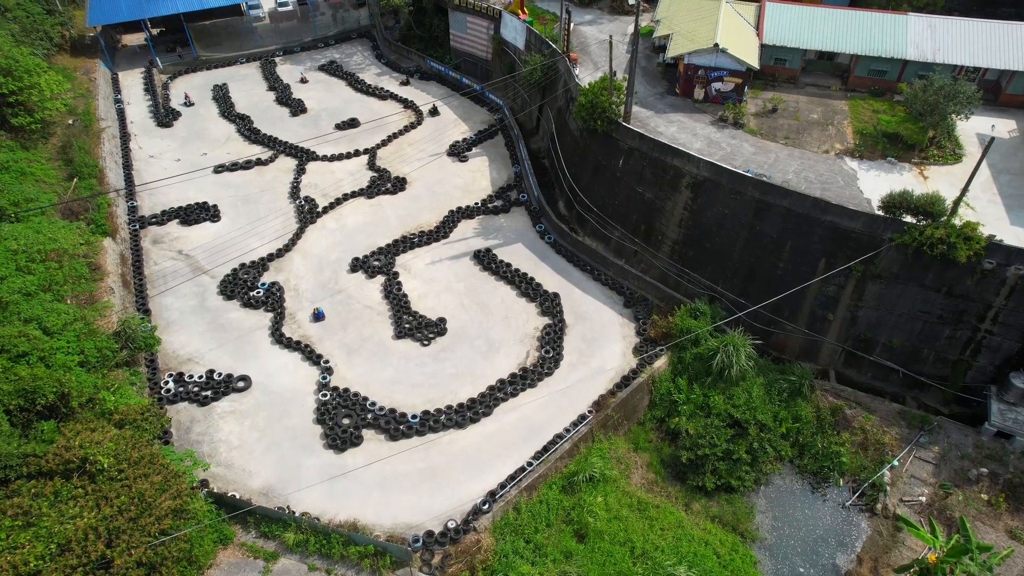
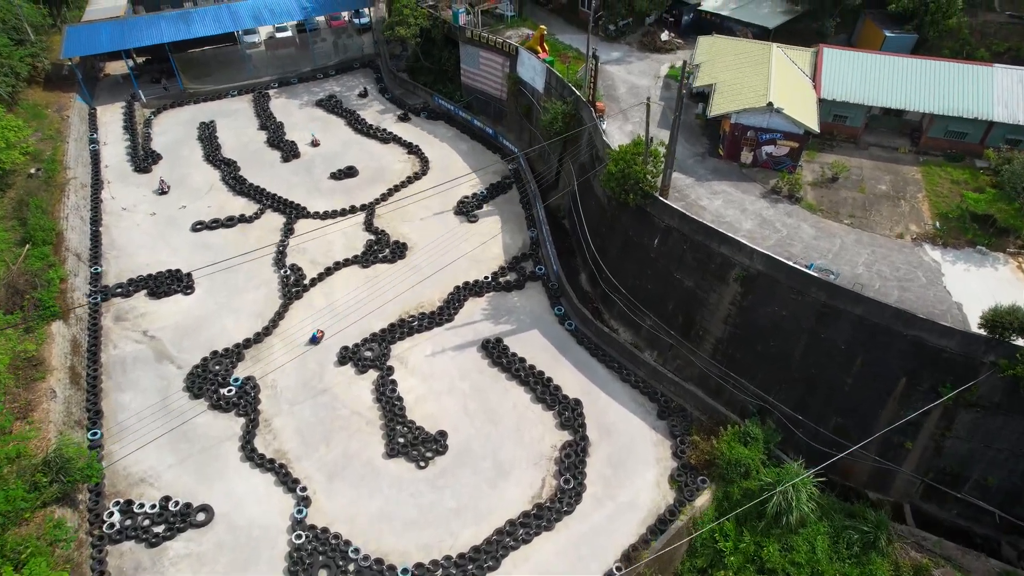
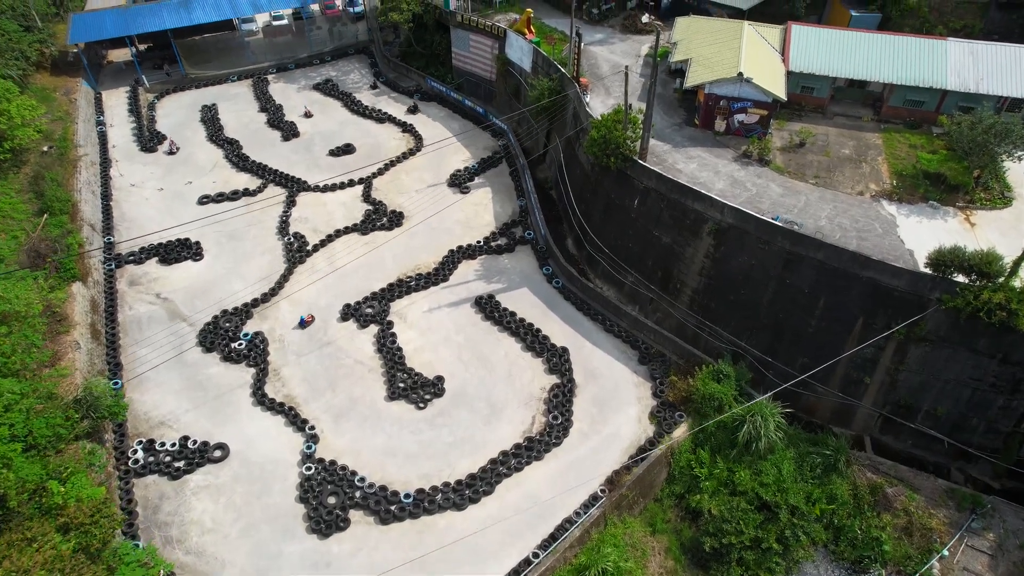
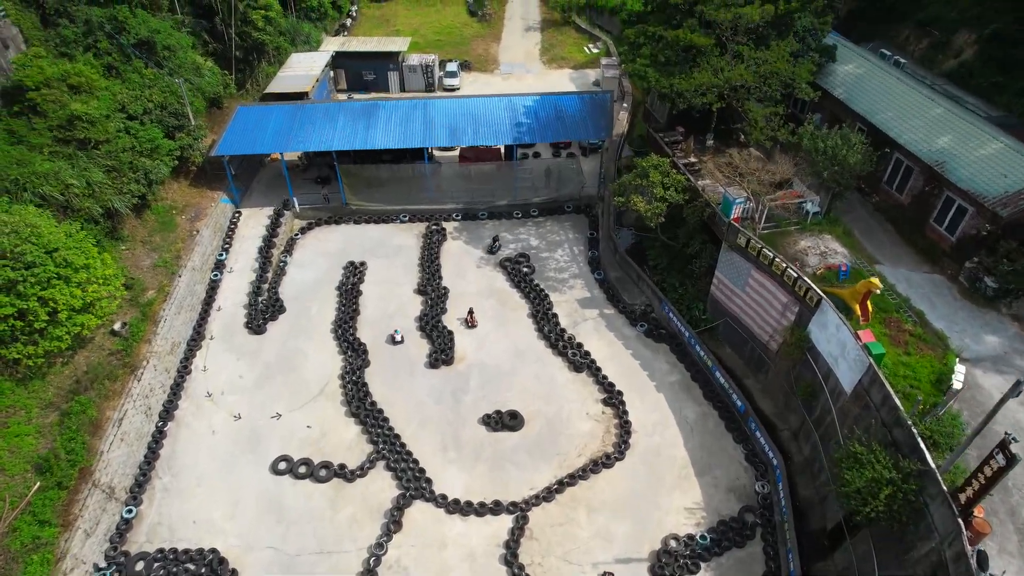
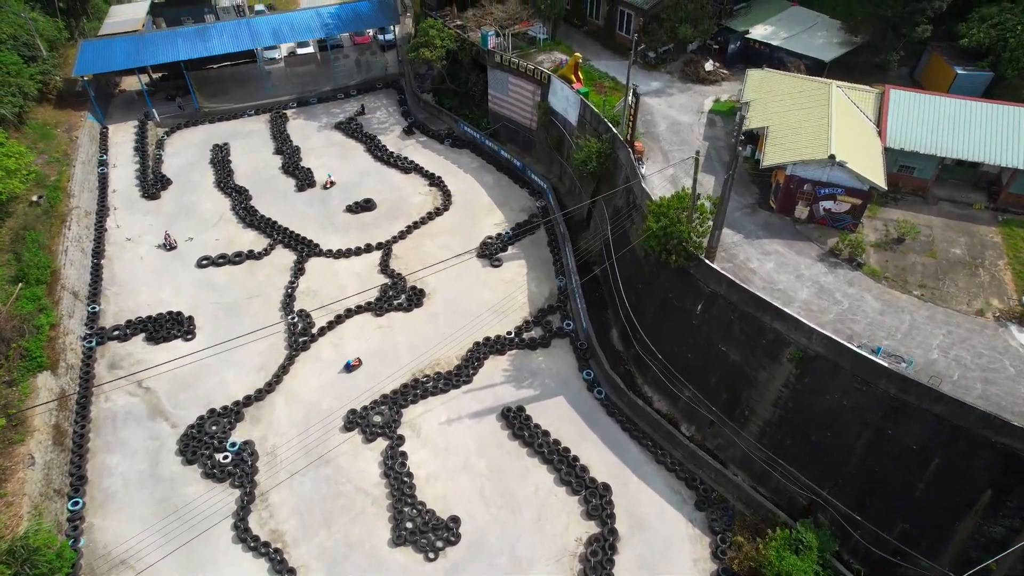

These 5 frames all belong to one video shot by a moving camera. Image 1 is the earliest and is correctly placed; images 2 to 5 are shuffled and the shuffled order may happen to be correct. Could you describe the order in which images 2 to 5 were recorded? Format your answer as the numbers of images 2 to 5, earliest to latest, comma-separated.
3, 2, 5, 4
